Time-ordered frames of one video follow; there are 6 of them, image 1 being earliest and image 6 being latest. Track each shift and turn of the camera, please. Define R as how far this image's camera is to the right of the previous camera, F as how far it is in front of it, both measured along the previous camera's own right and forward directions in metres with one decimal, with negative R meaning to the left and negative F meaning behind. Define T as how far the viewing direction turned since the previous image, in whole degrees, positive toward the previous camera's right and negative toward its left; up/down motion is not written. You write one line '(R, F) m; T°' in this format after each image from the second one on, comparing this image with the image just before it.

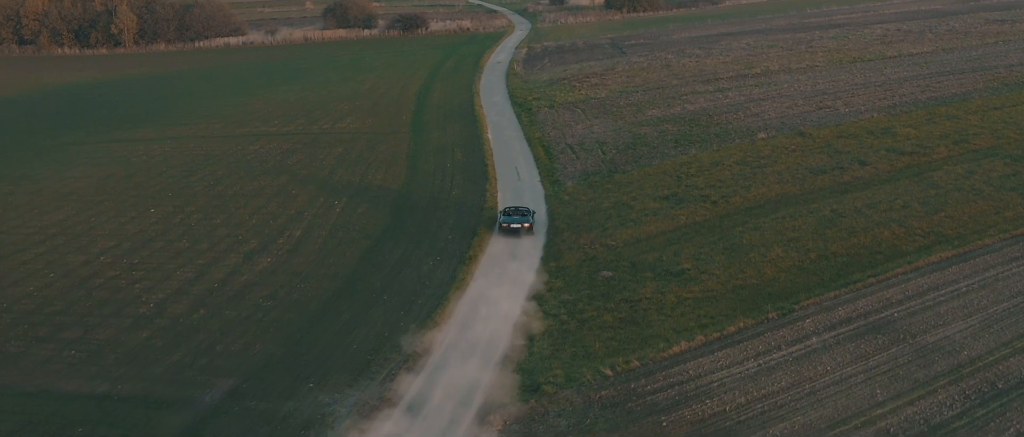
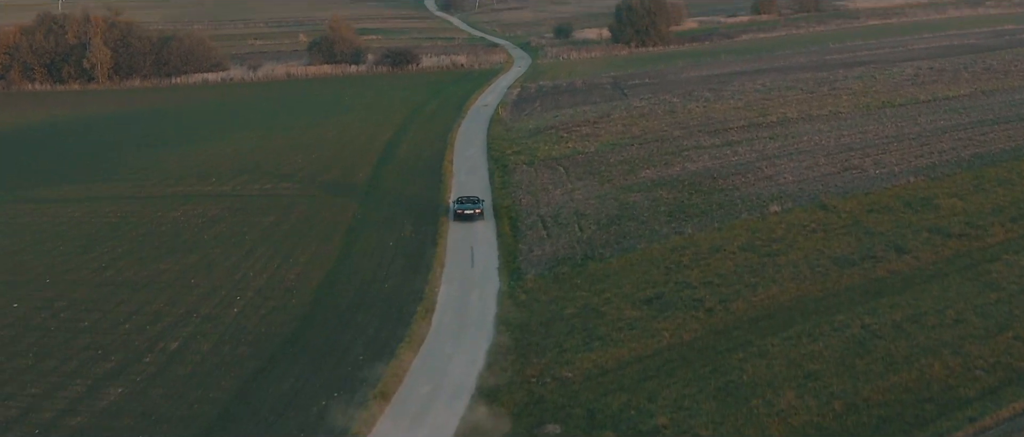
(+1.0, +6.0) m; -1°
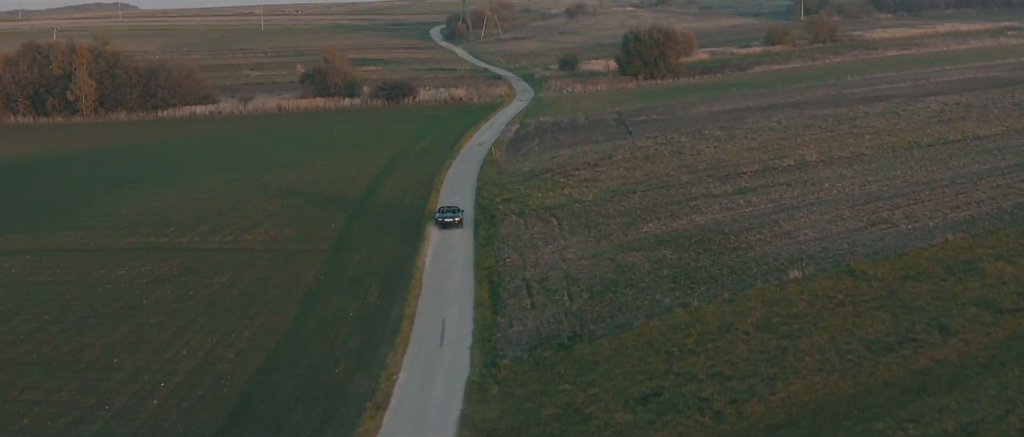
(+0.4, +3.6) m; 0°
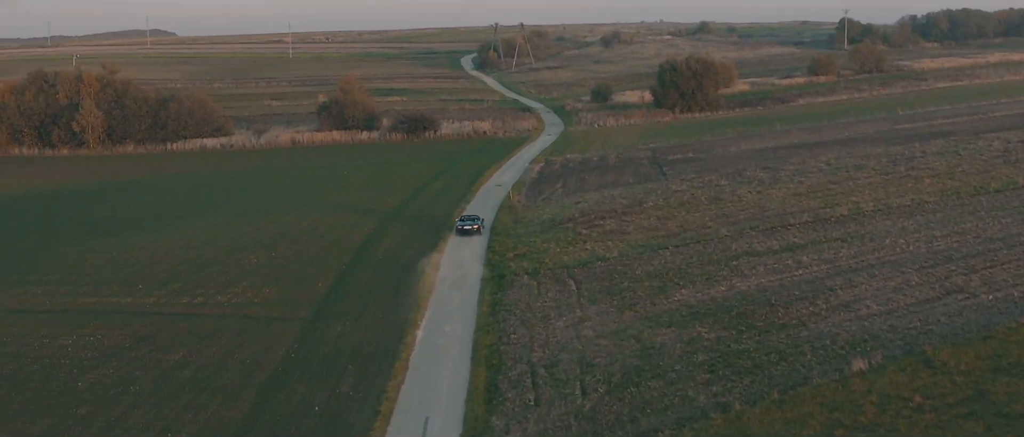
(+0.4, +4.2) m; -1°
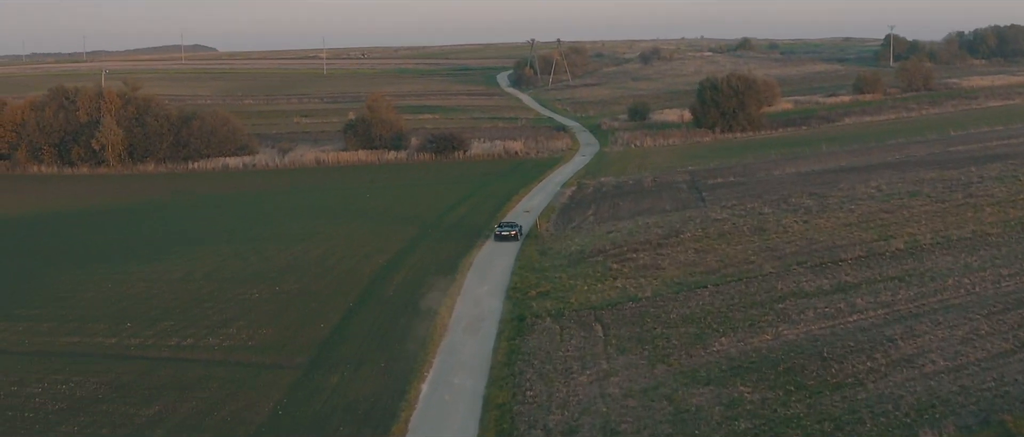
(+0.3, +2.7) m; -1°
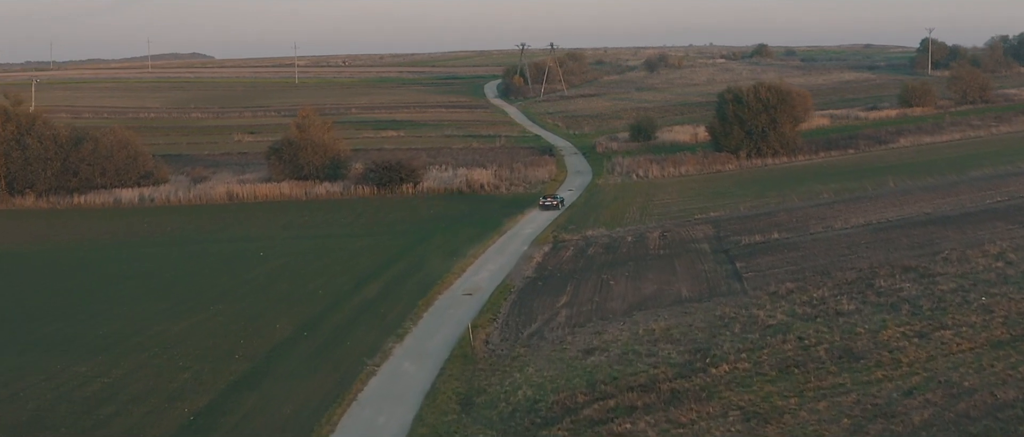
(+1.1, +14.1) m; 0°
